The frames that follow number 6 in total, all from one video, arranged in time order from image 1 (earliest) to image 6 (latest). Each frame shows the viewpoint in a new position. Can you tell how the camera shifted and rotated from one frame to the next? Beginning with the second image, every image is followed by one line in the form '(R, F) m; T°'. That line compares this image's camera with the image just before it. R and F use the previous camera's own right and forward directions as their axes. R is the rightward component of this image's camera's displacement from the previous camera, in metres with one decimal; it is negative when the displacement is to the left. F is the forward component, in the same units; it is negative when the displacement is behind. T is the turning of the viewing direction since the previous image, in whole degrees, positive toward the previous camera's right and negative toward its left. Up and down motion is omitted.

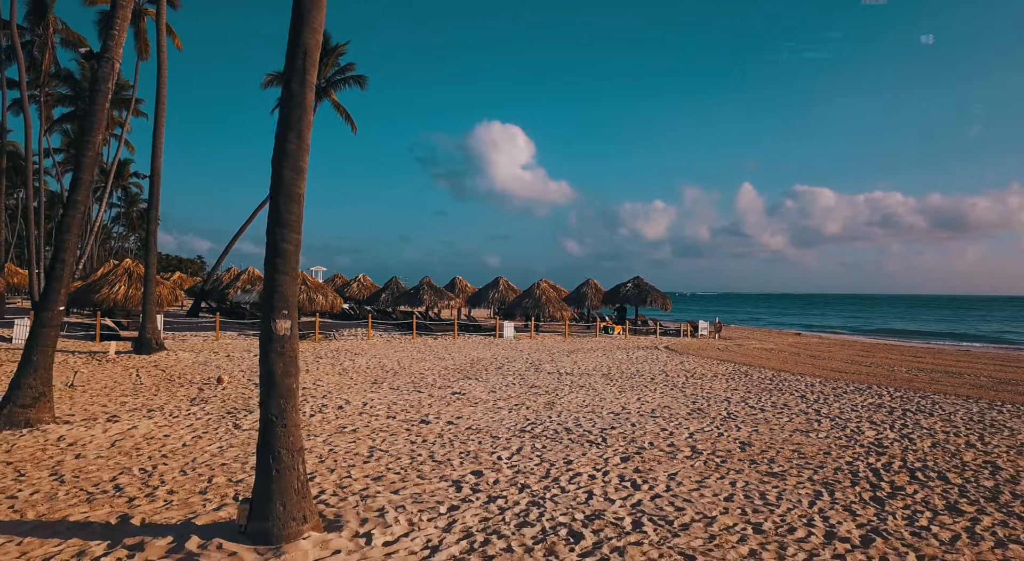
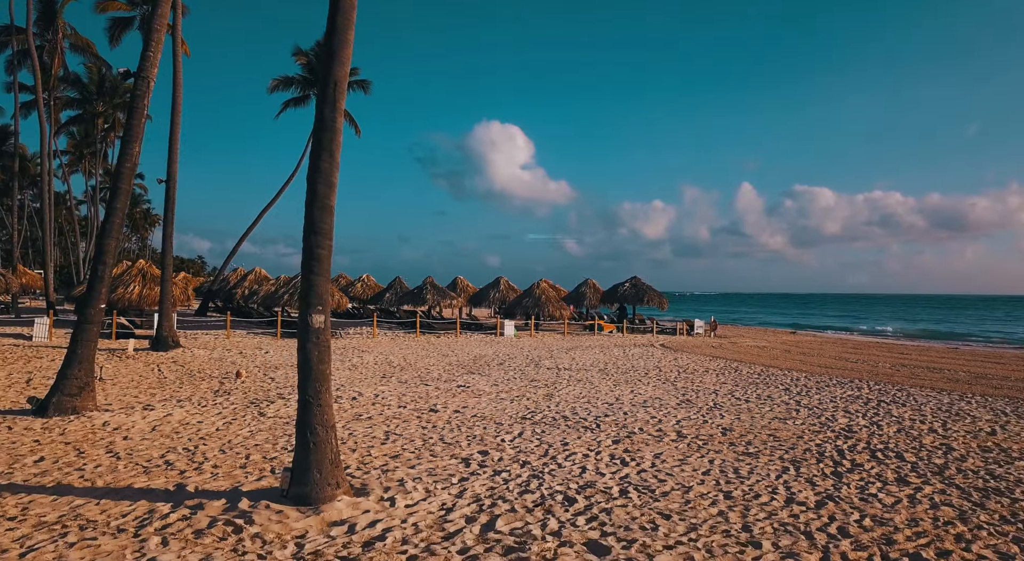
(0.0, -0.8) m; 0°
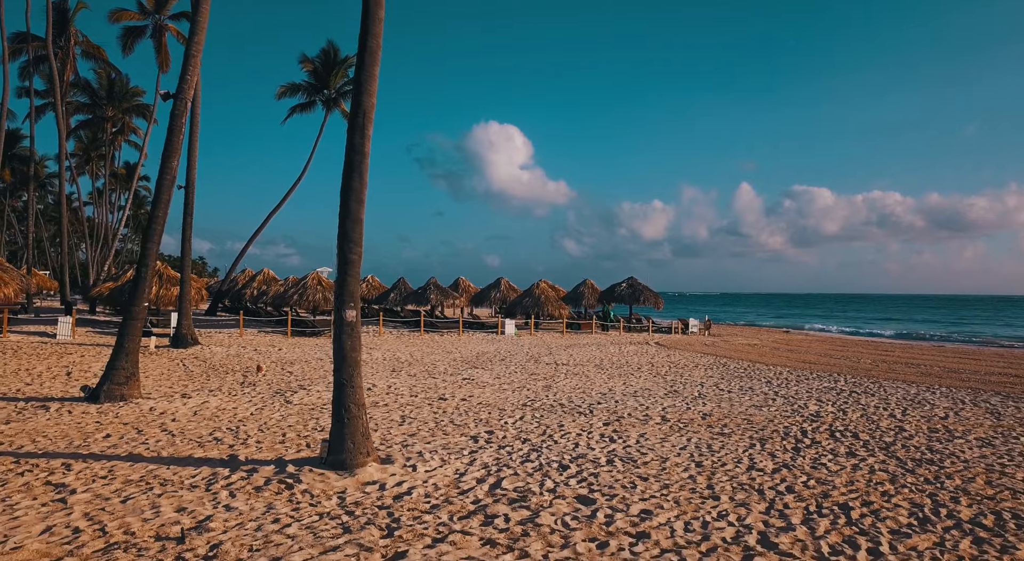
(0.0, -1.0) m; 0°
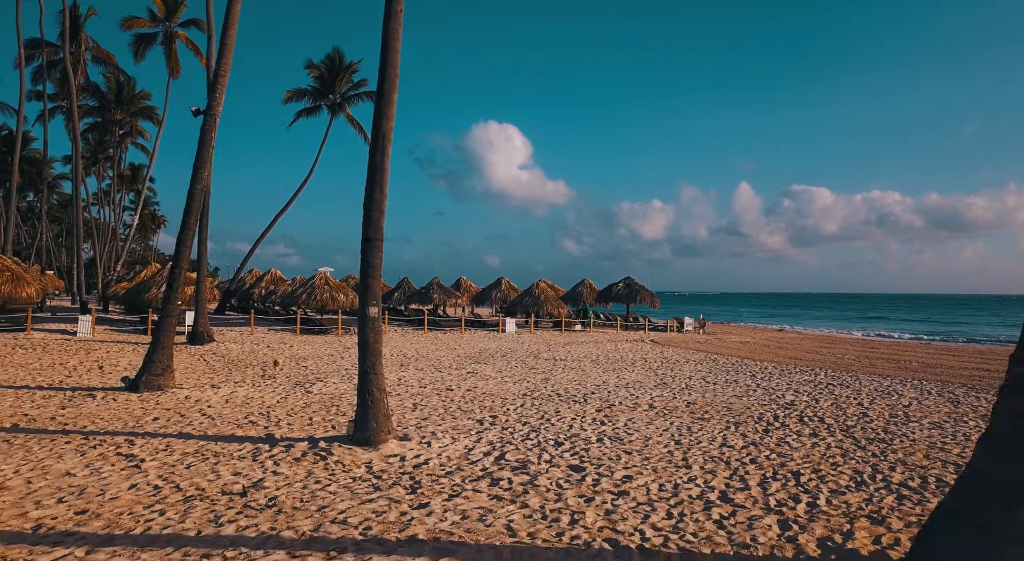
(0.0, -1.0) m; 0°
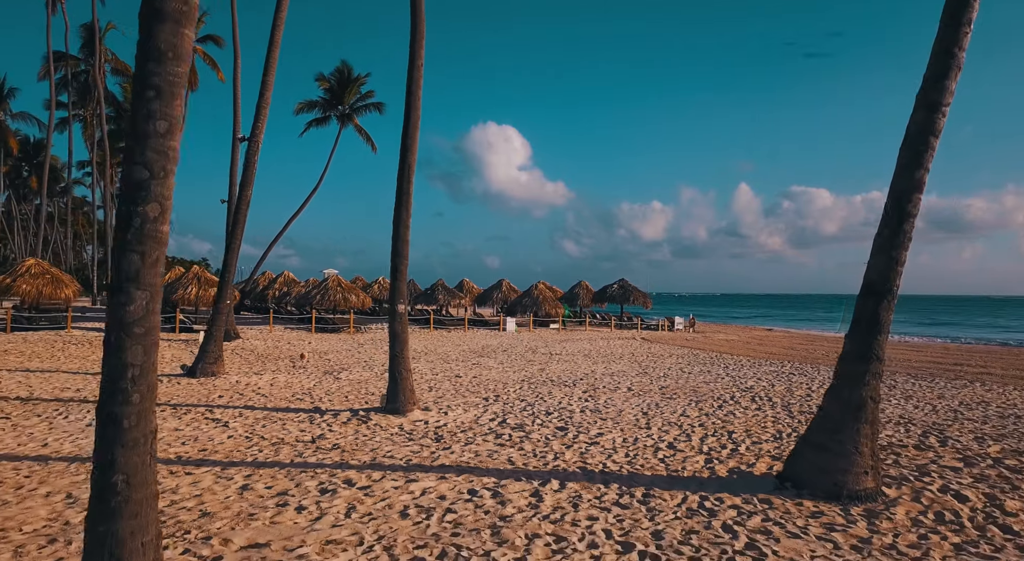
(0.0, -1.9) m; 0°
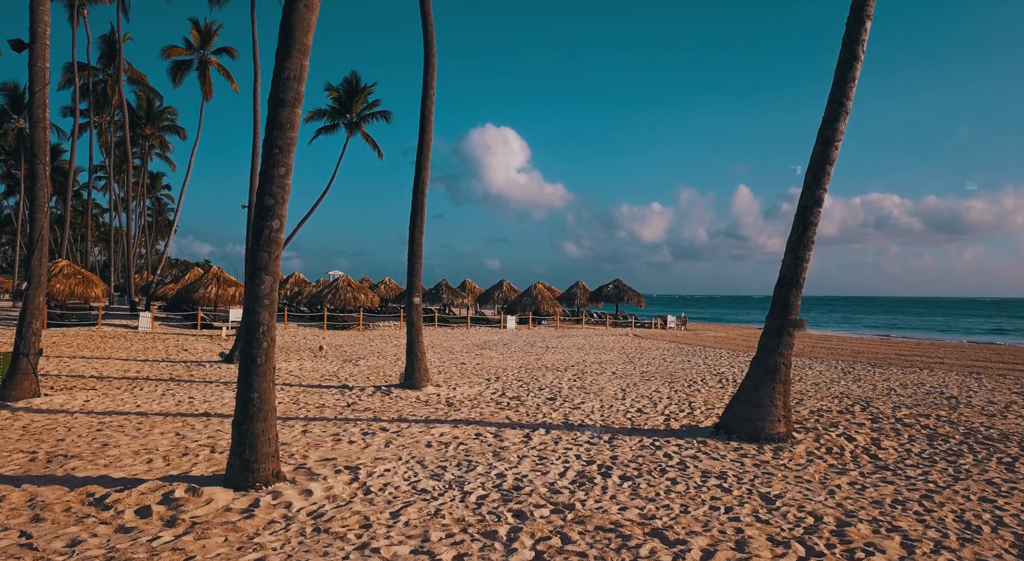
(0.0, -1.7) m; 0°
